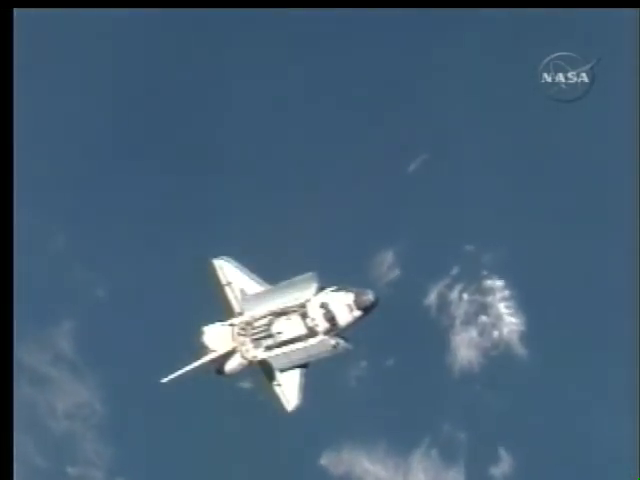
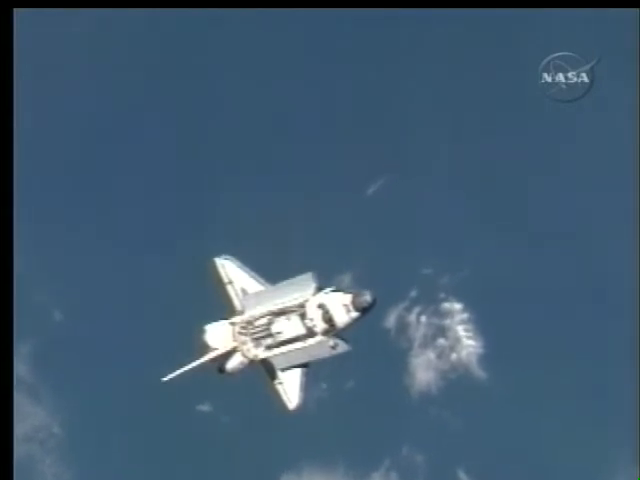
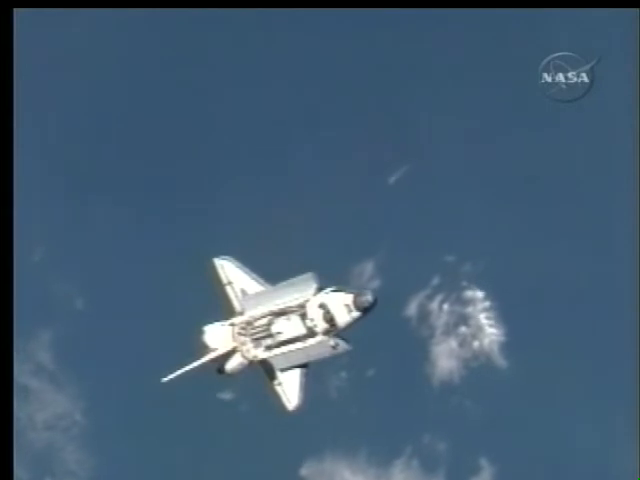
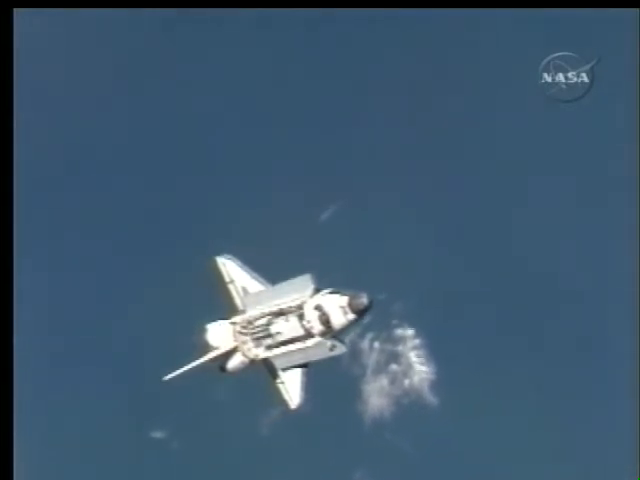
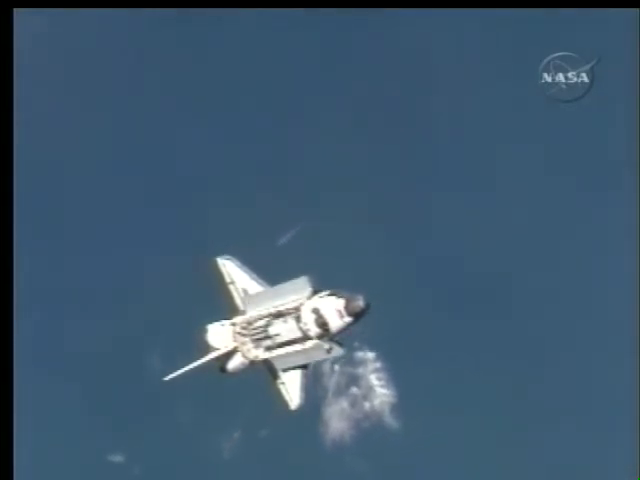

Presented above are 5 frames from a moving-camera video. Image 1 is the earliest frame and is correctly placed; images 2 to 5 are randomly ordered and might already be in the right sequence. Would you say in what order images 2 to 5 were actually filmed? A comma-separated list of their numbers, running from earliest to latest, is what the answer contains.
3, 2, 4, 5
